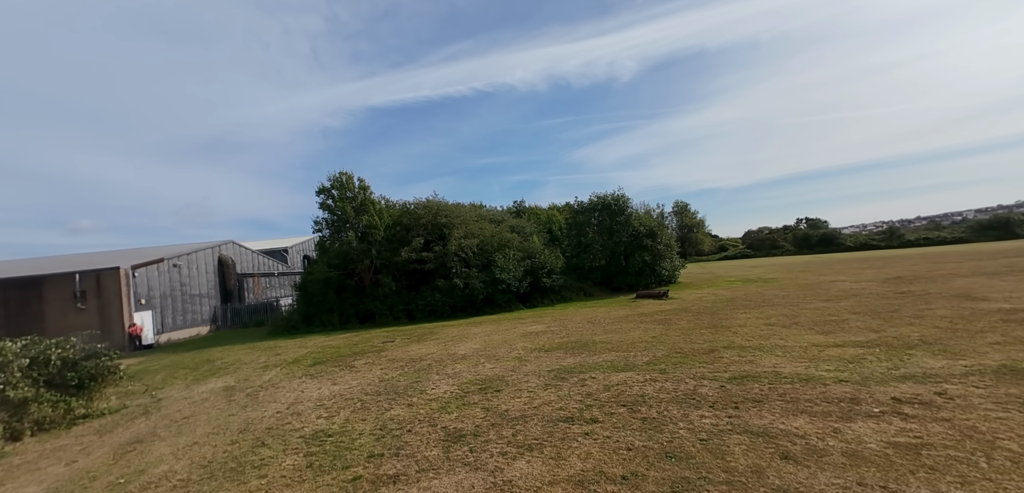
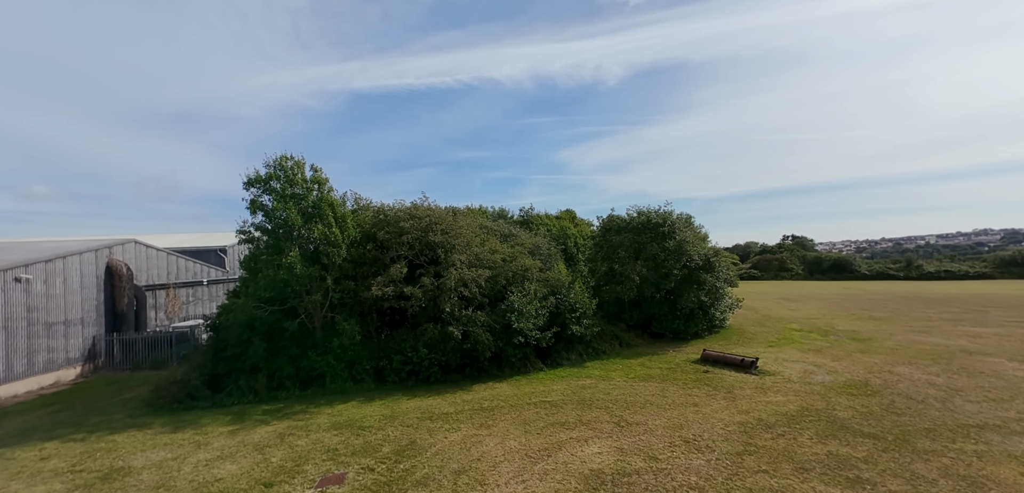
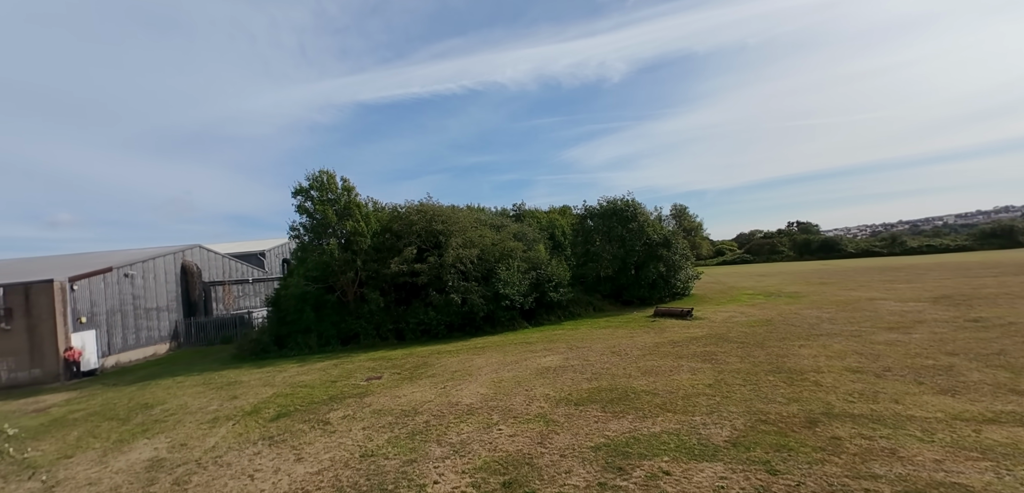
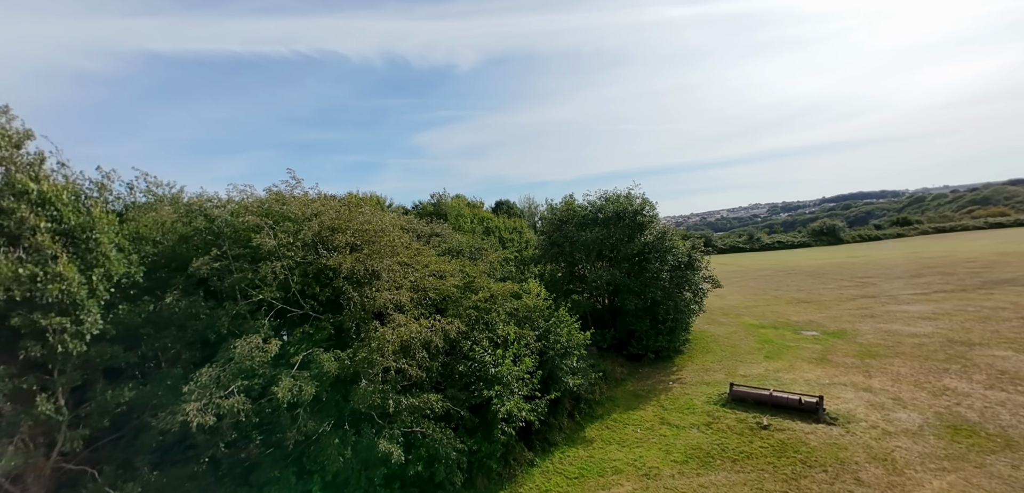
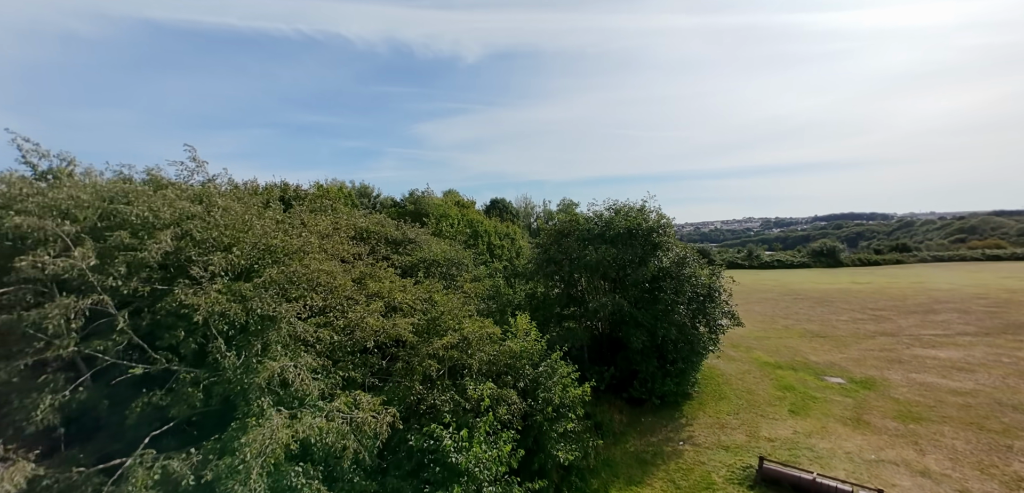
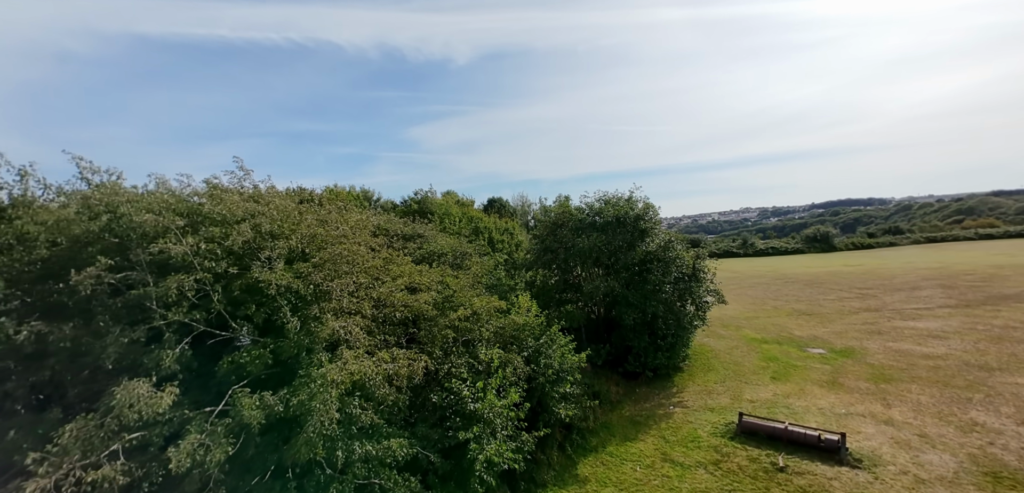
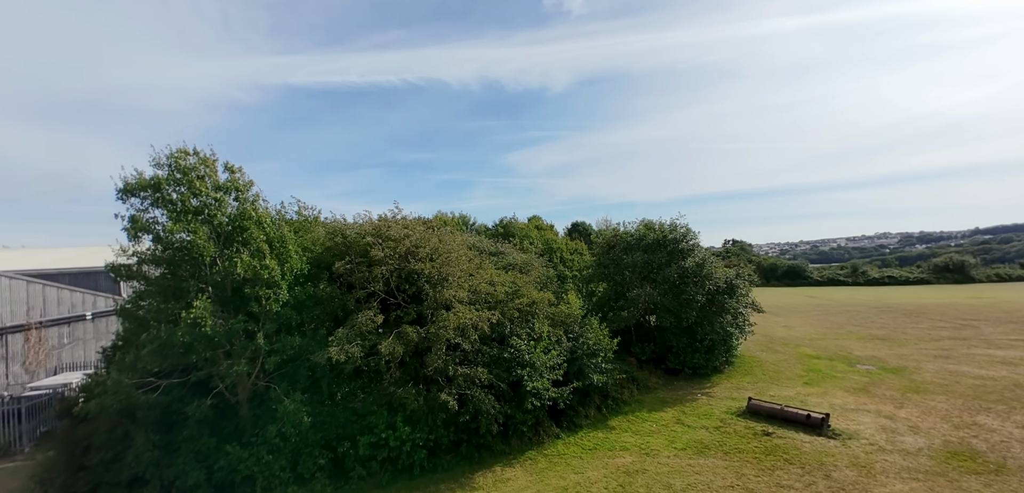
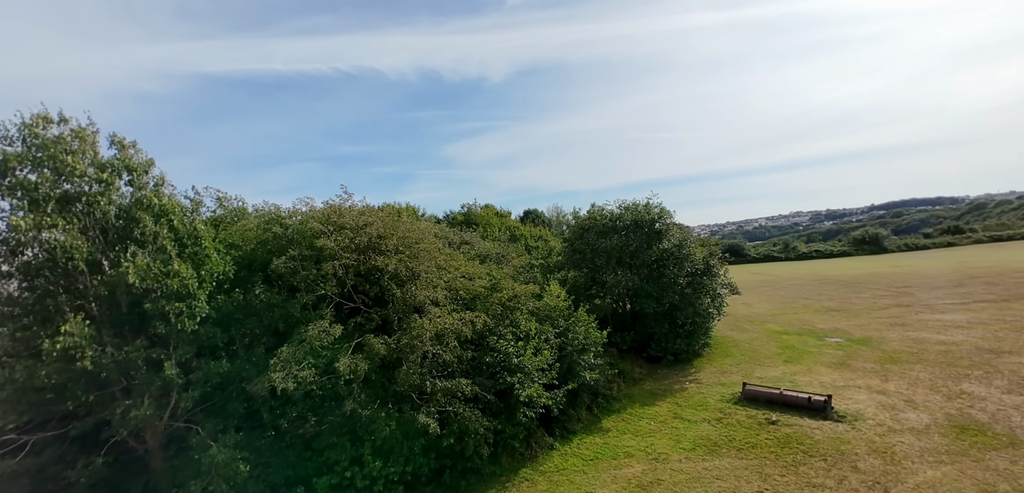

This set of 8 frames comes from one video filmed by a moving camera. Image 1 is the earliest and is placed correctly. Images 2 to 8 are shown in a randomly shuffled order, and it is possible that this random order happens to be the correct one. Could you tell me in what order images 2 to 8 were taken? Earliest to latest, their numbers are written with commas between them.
3, 2, 7, 8, 4, 6, 5
